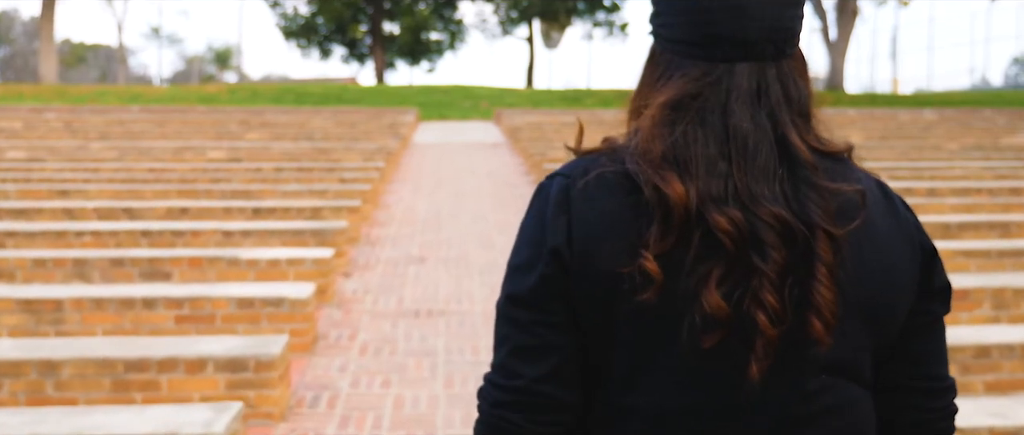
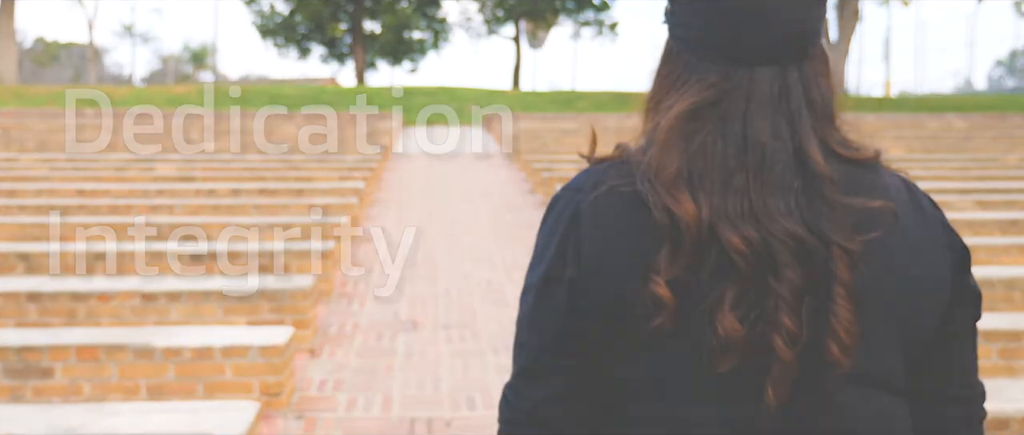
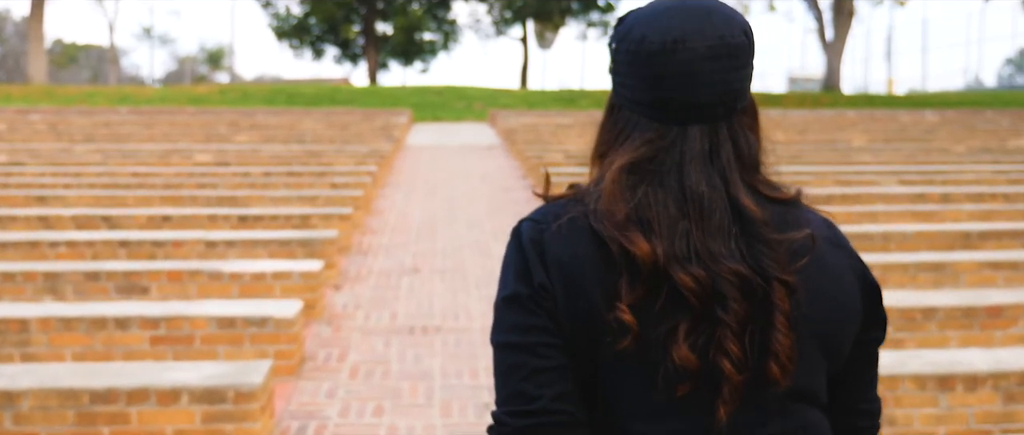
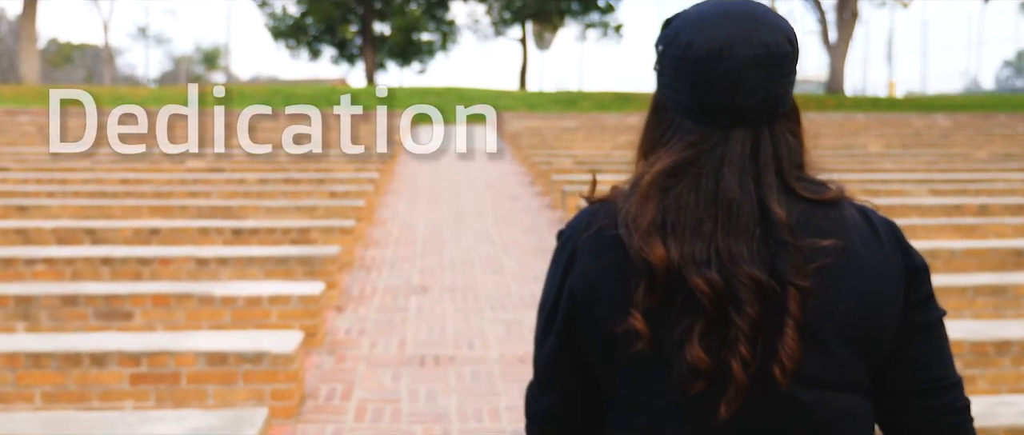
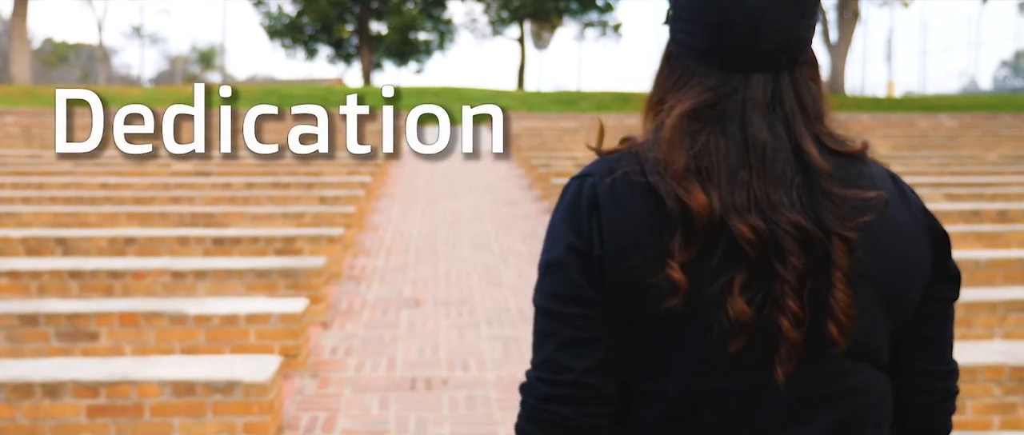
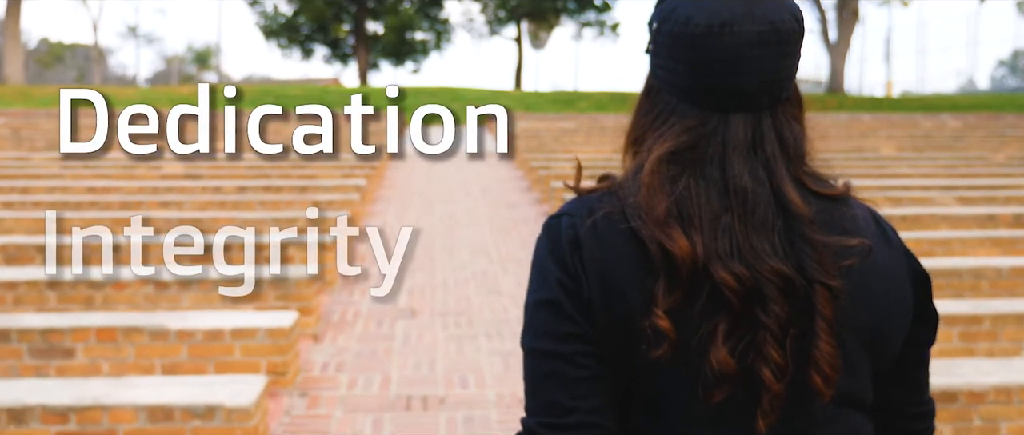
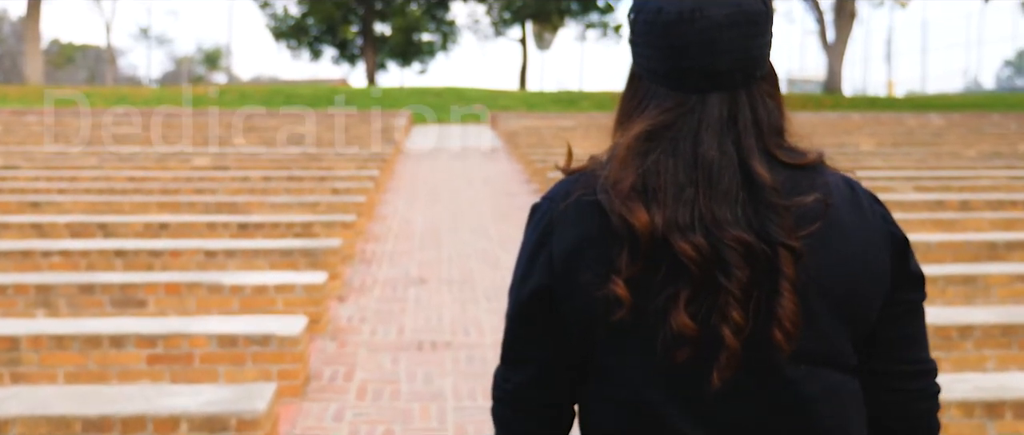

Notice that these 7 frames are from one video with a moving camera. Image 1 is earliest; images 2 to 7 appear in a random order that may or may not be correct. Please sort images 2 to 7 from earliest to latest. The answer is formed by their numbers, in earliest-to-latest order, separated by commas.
3, 7, 4, 5, 6, 2
